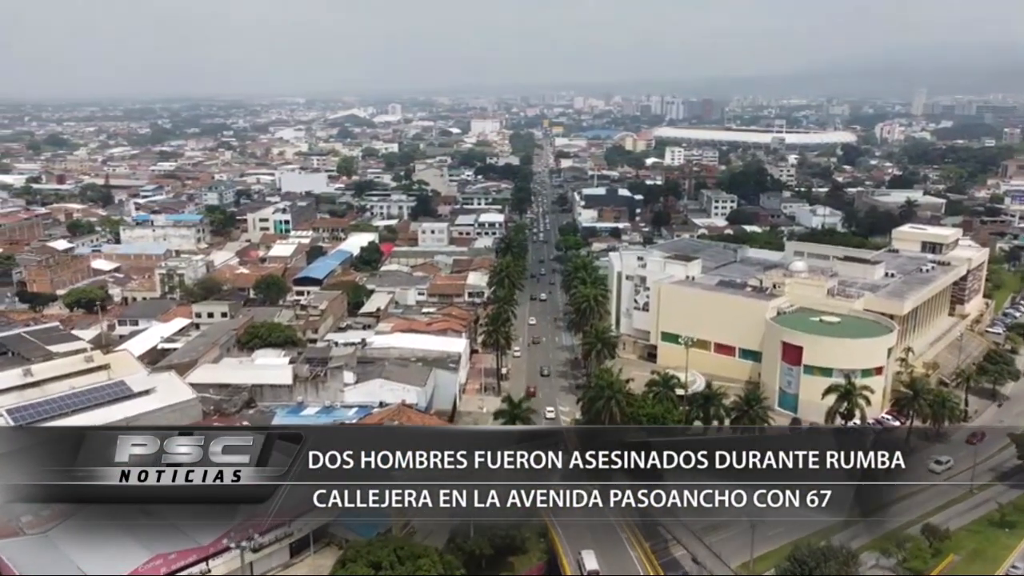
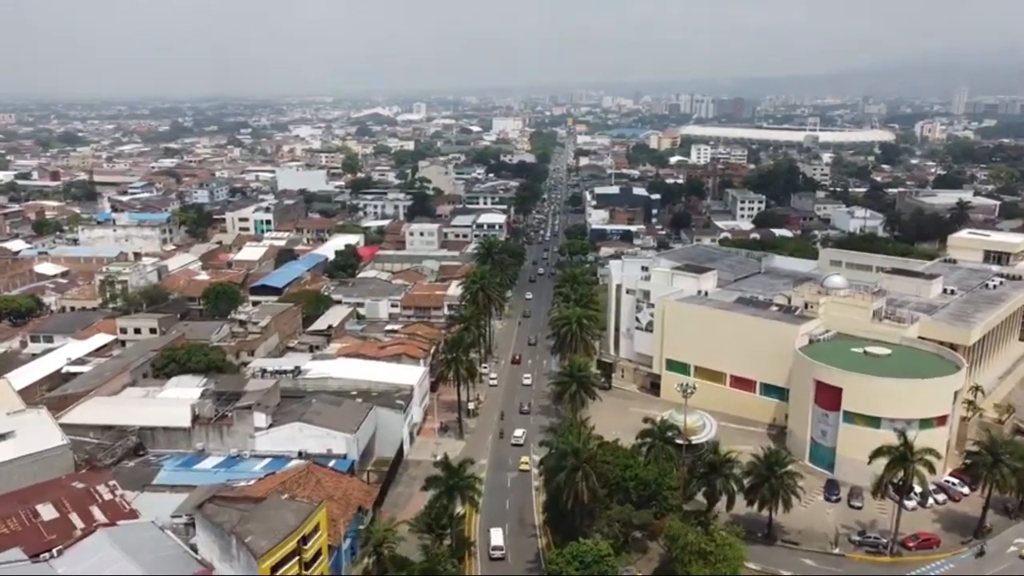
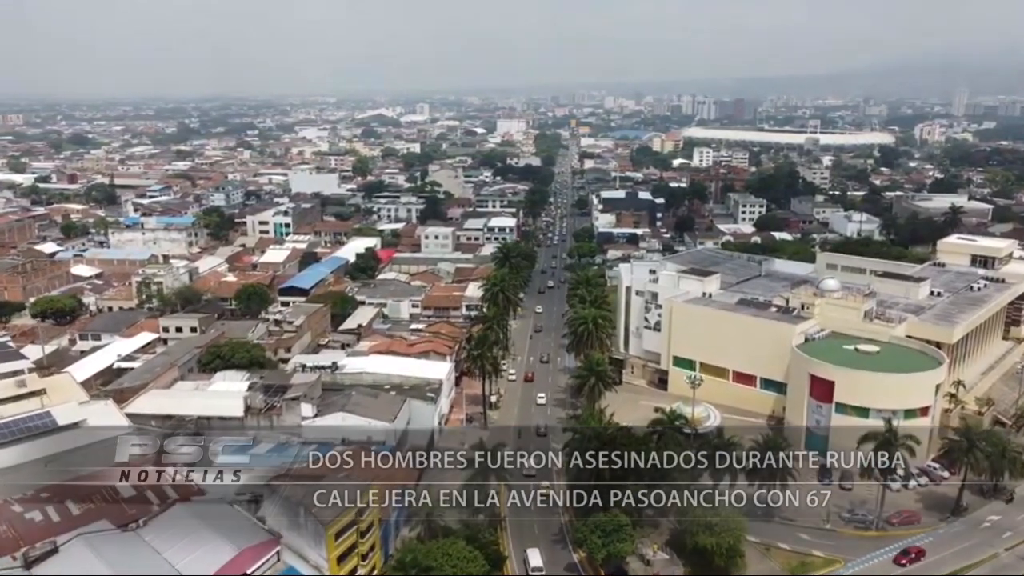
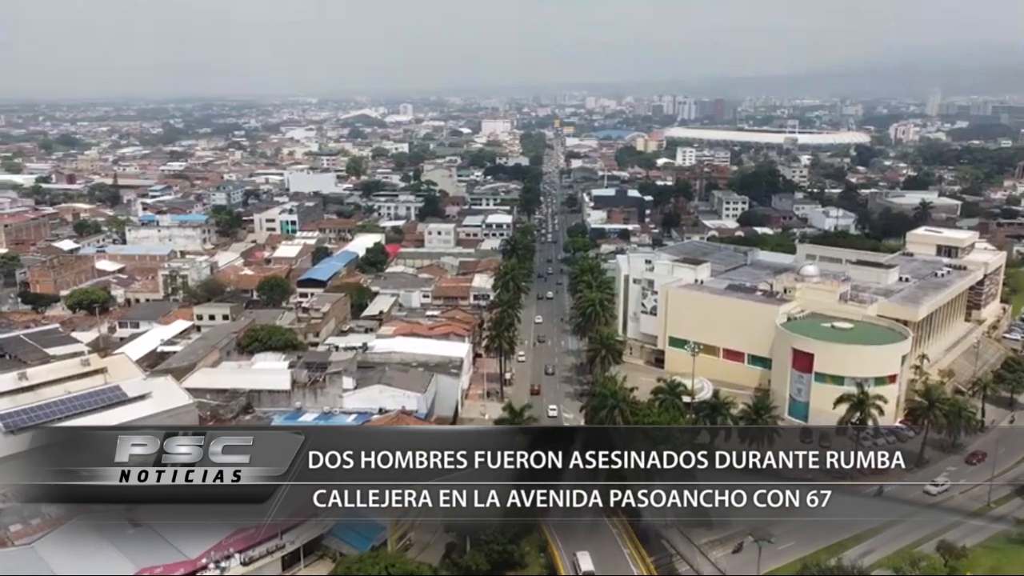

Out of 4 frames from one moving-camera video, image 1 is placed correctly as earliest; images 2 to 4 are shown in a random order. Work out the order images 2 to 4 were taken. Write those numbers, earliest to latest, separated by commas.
4, 3, 2
